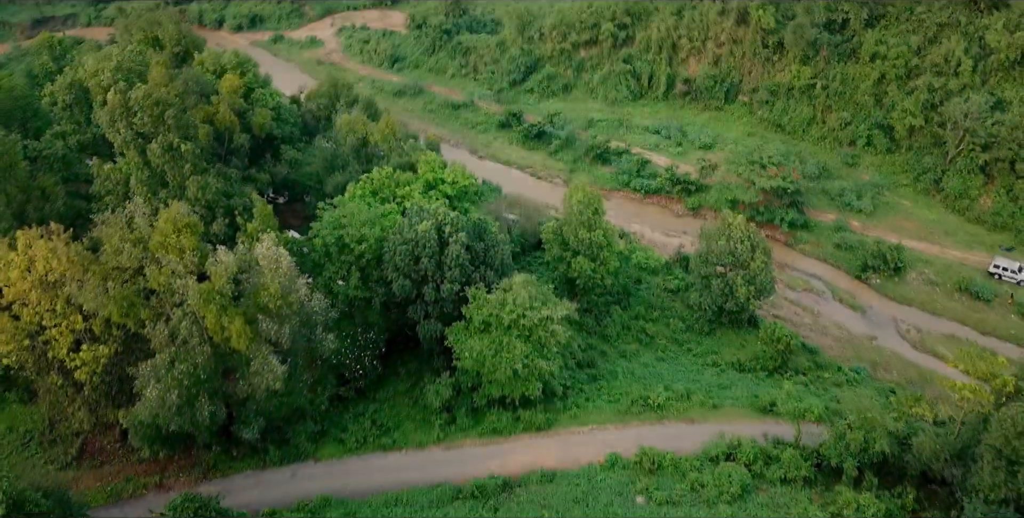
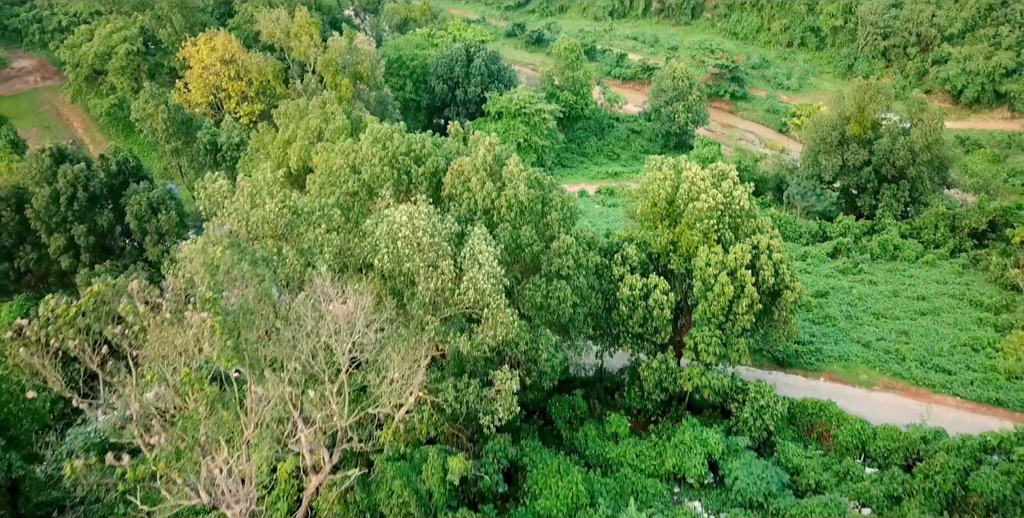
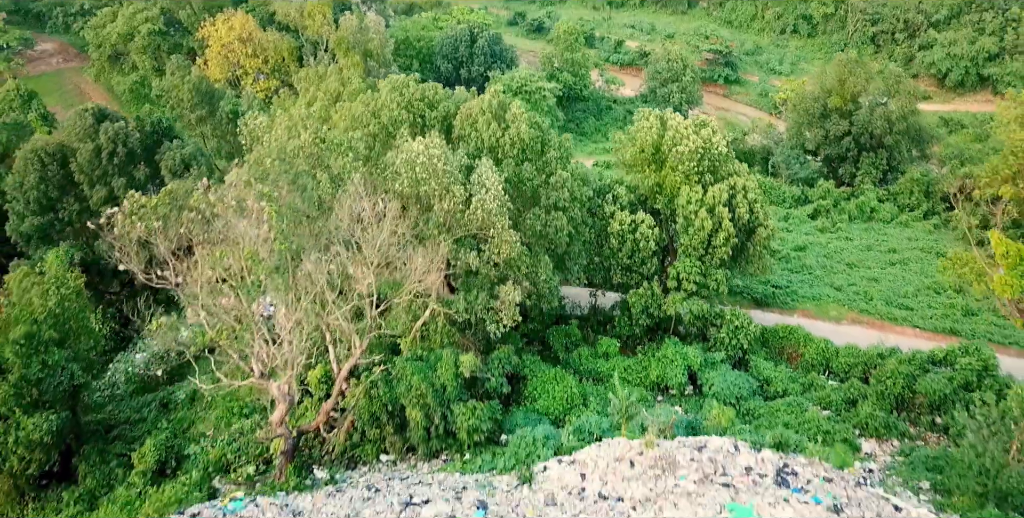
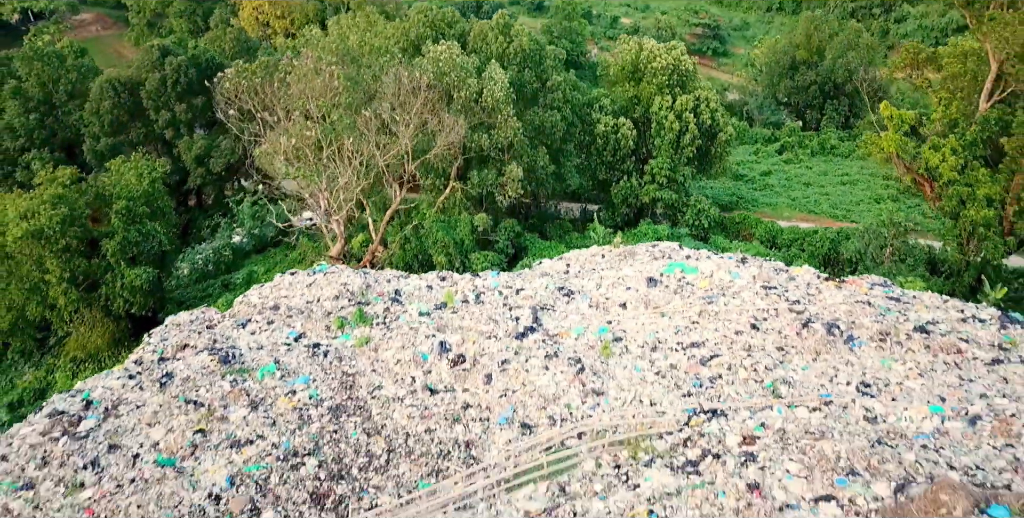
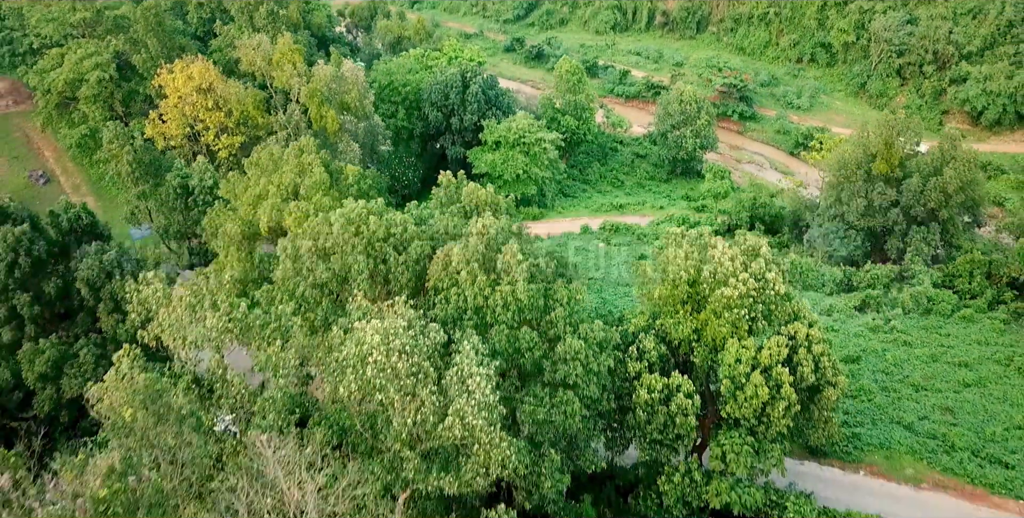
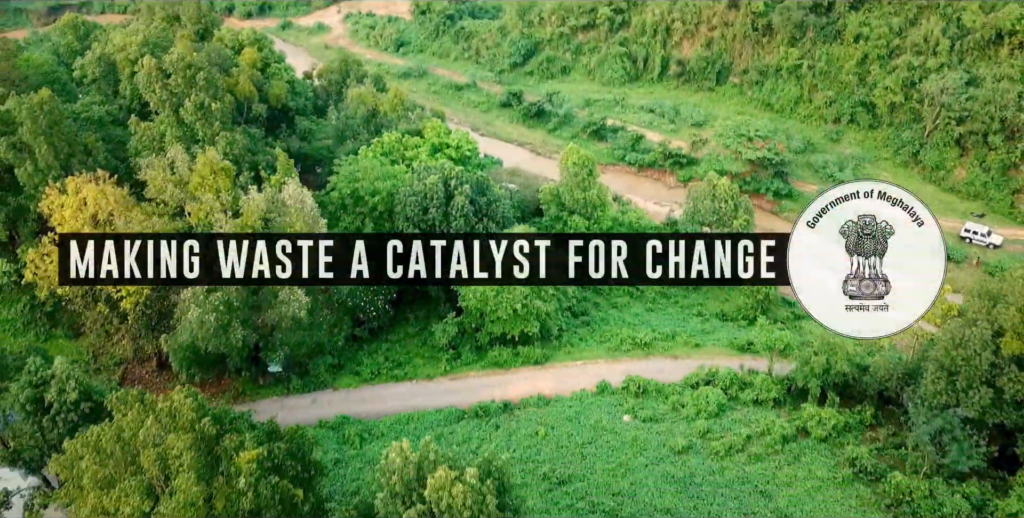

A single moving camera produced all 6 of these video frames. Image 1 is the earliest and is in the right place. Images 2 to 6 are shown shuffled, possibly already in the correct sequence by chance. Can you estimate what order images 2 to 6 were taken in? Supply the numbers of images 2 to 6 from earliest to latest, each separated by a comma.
6, 5, 2, 3, 4
